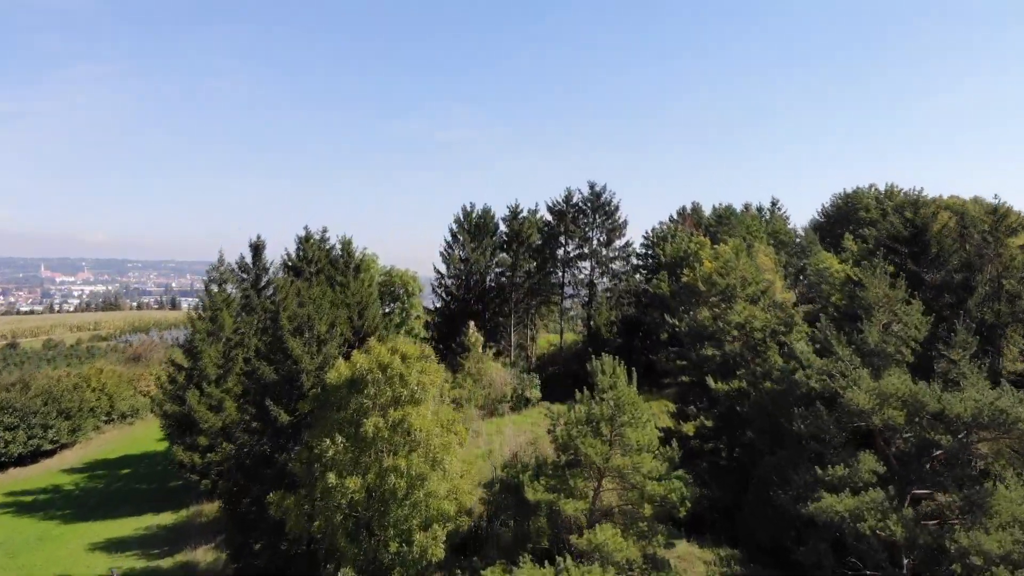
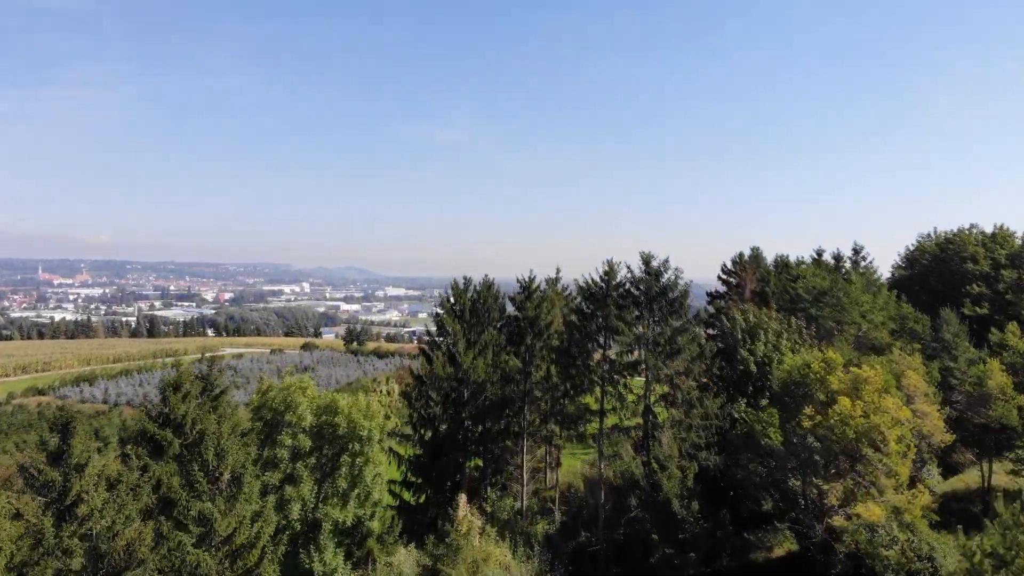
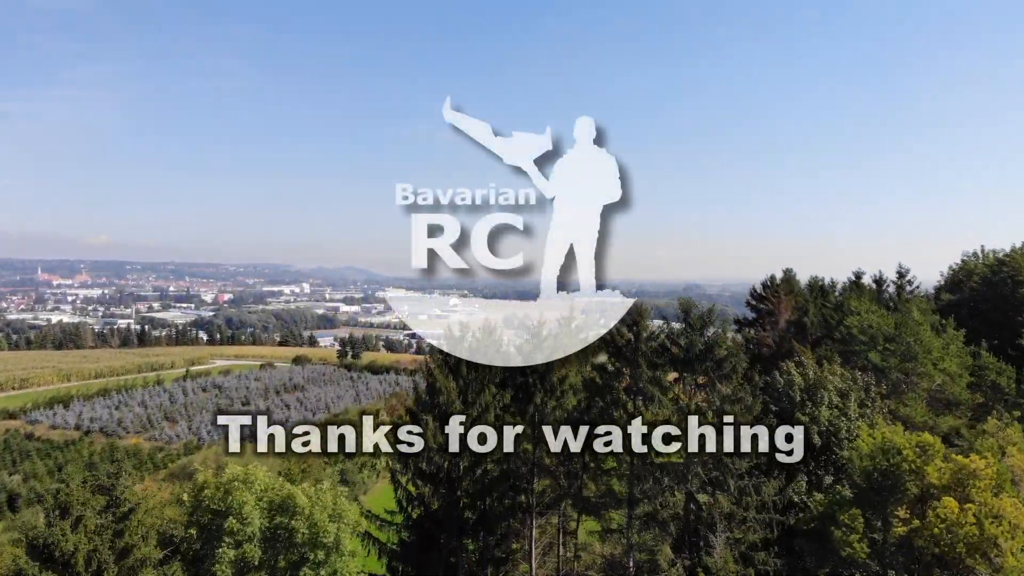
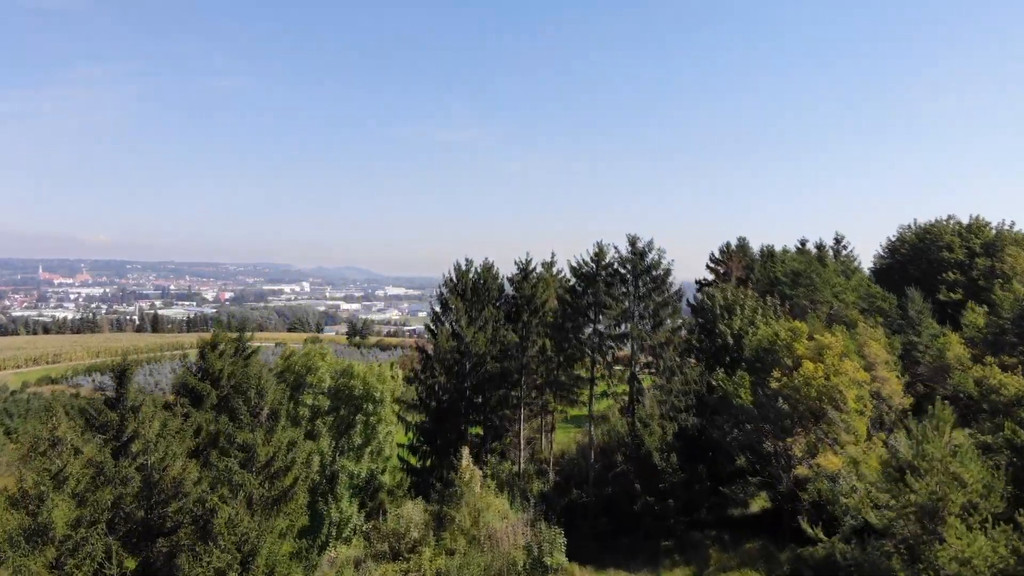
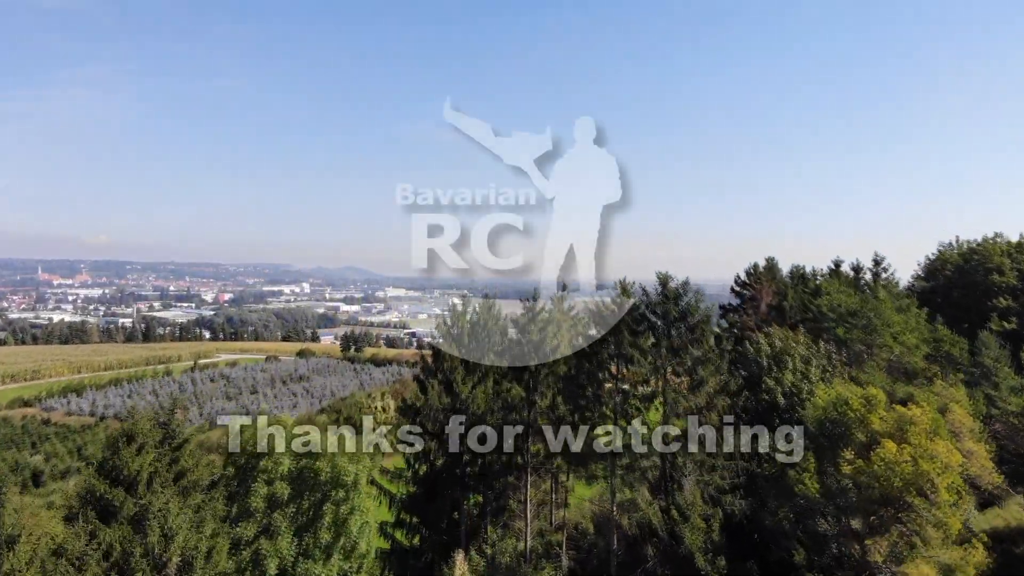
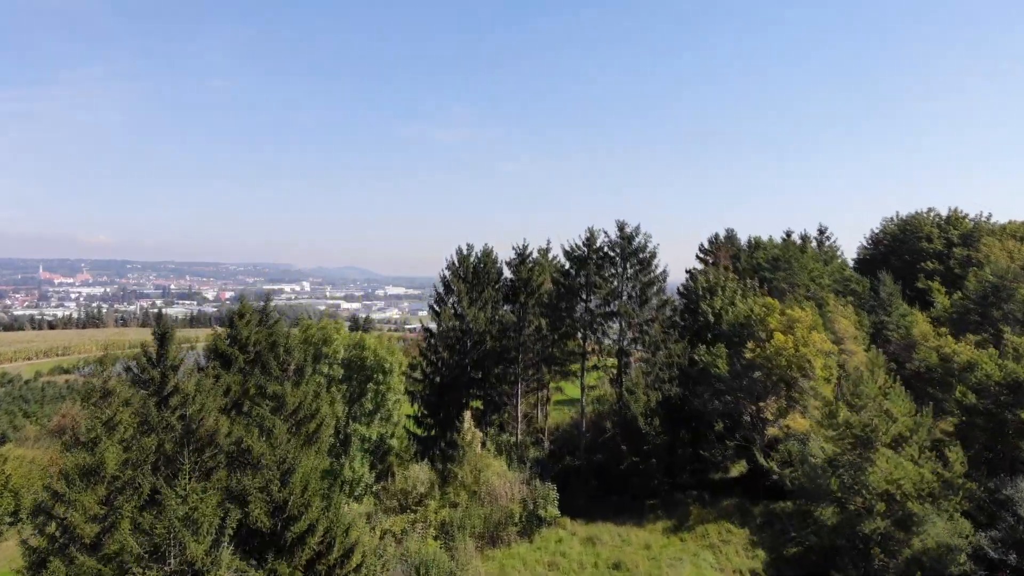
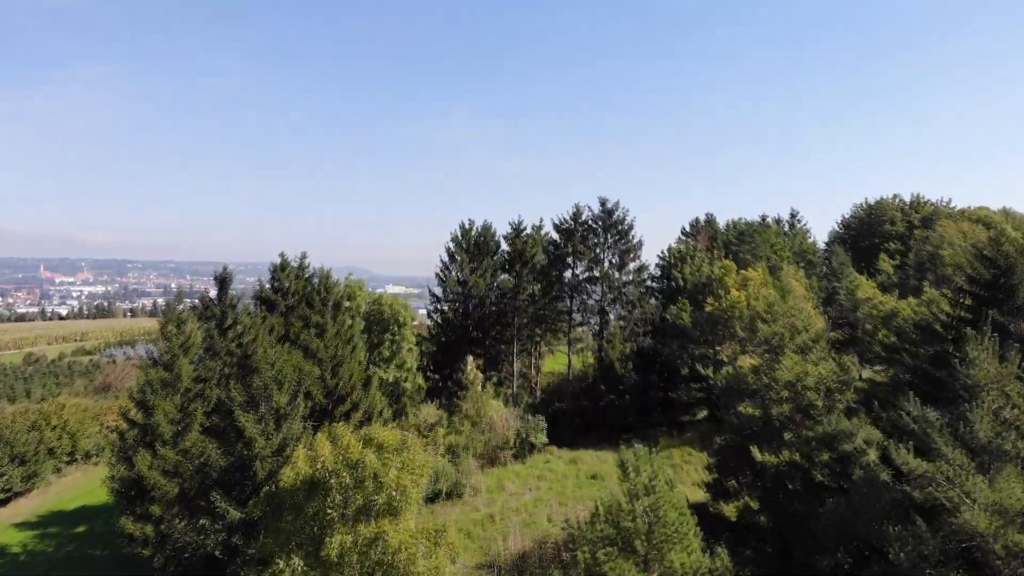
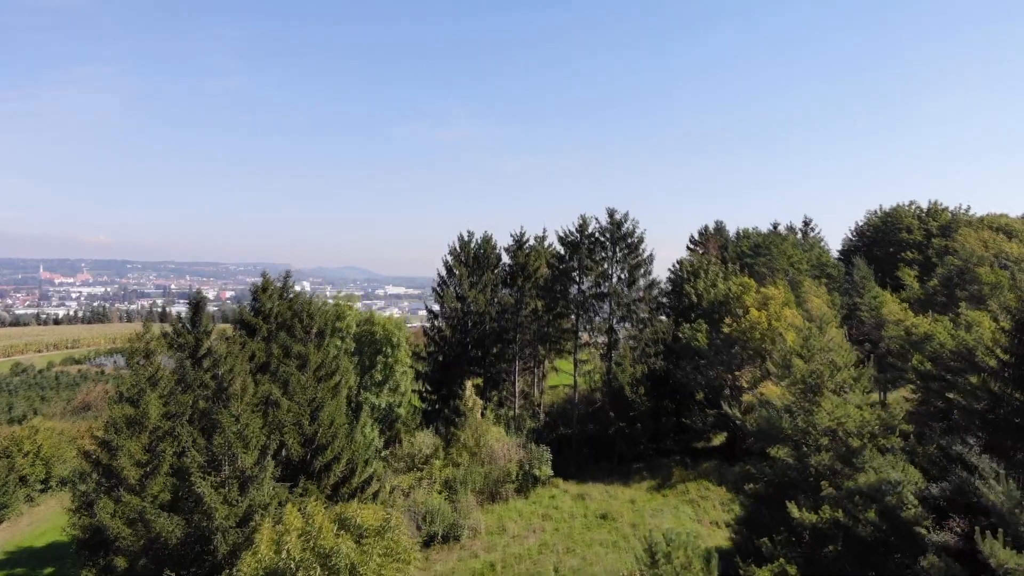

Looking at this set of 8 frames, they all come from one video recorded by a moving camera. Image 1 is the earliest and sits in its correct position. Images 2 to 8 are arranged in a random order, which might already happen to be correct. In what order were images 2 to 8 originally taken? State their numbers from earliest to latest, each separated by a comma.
7, 8, 6, 4, 2, 5, 3
